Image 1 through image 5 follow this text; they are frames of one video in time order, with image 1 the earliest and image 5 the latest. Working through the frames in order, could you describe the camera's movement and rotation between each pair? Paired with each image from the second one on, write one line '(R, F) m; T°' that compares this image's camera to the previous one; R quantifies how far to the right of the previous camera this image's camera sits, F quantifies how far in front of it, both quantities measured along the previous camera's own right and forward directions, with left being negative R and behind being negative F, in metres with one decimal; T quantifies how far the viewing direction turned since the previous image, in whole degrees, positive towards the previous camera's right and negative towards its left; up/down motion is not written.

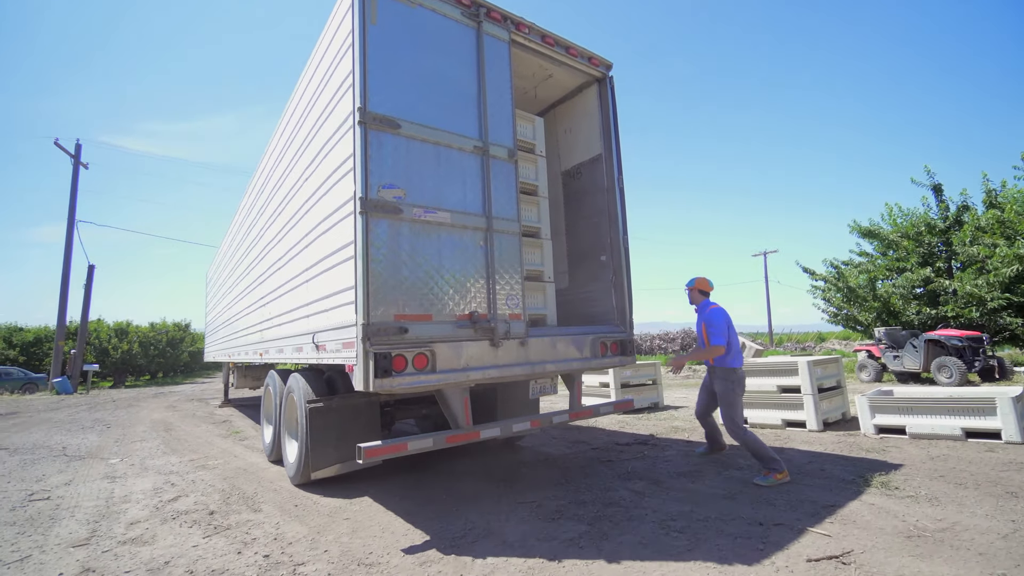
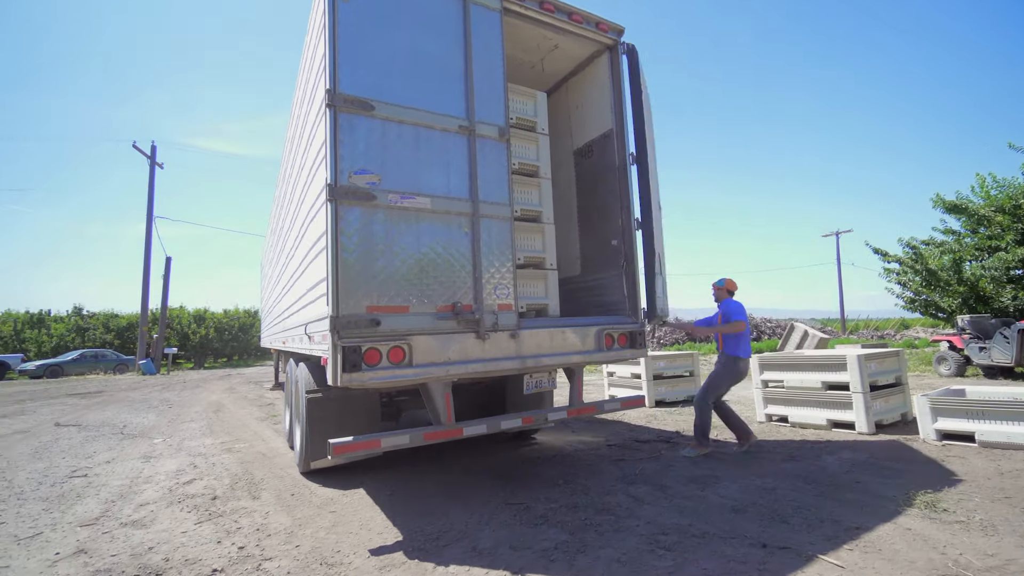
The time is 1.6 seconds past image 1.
(+0.6, +0.3) m; -7°
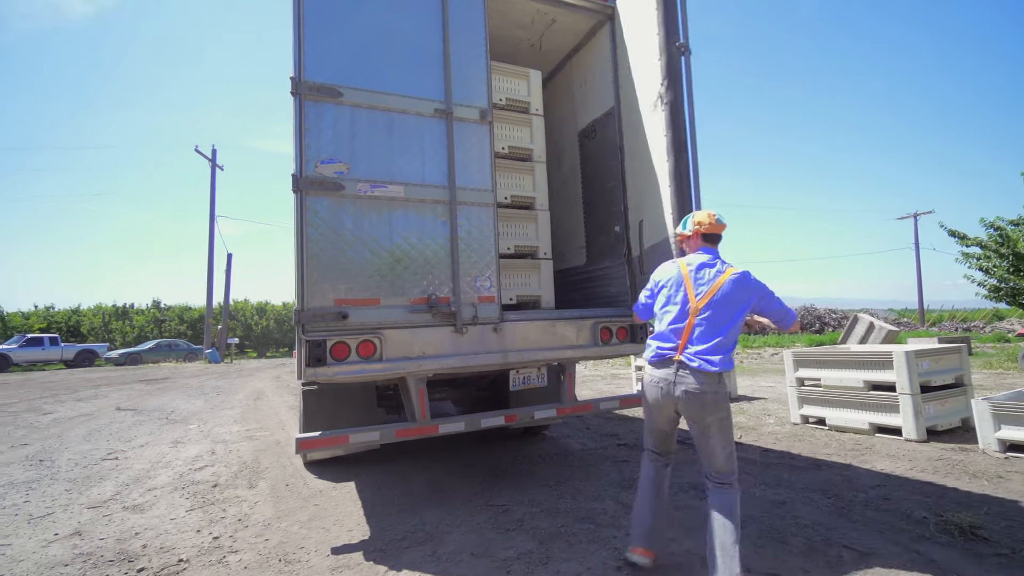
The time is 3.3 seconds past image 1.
(+0.6, +0.3) m; -7°
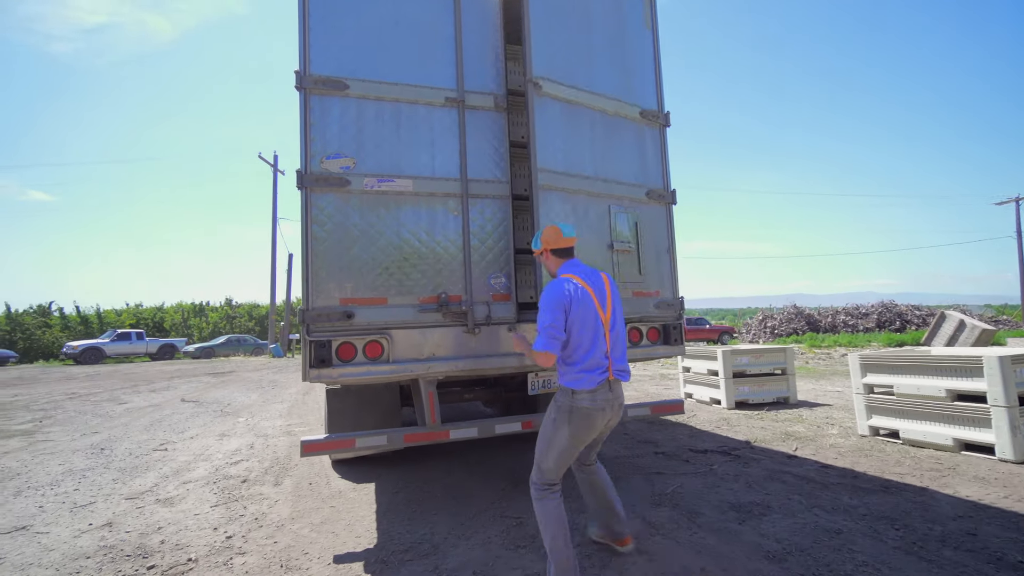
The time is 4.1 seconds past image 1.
(+0.3, +0.3) m; -7°
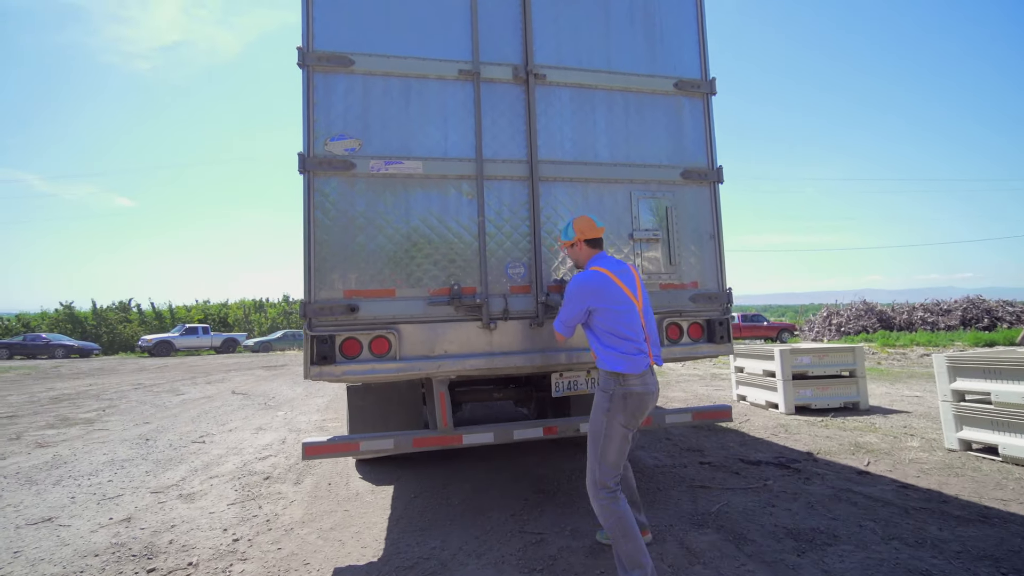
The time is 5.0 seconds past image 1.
(+0.2, +0.4) m; -6°
